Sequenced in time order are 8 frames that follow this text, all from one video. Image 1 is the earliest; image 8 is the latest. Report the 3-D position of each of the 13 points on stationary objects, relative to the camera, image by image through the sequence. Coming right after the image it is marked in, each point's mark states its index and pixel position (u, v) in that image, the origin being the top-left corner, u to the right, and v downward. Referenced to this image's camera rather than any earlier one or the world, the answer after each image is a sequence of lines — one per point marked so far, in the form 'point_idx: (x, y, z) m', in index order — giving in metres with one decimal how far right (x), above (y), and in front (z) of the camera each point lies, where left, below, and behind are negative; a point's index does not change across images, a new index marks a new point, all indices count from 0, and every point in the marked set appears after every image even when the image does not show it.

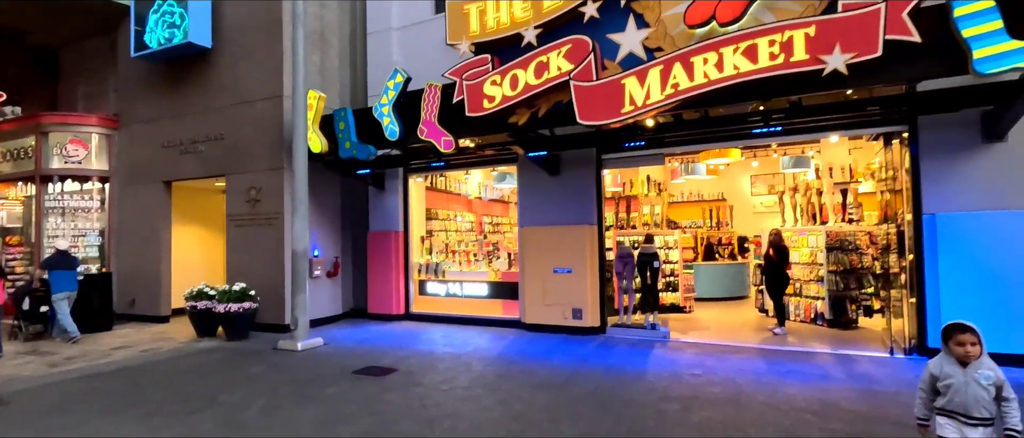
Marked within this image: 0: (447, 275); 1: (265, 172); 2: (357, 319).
0: (-1.1, -1.0, +9.4) m
1: (-4.0, +0.8, +8.8) m
2: (-2.8, -1.8, +9.6) m
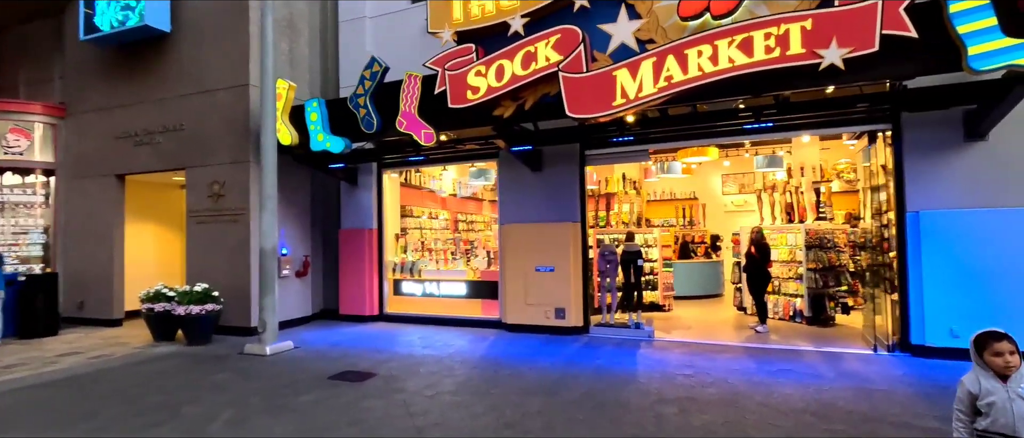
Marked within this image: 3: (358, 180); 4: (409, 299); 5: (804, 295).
0: (-1.5, -1.0, +9.1) m
1: (-4.3, +0.8, +8.2) m
2: (-3.2, -1.8, +9.2) m
3: (-2.7, +0.7, +9.2) m
4: (-1.7, -1.4, +9.1) m
5: (+4.3, -1.1, +8.0) m
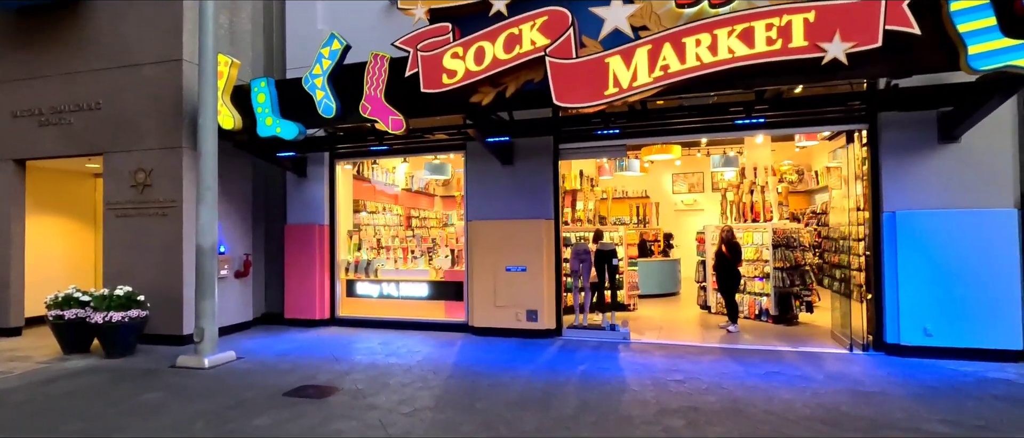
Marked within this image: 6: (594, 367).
0: (-2.1, -0.9, +8.4) m
1: (-4.8, +0.9, +7.2) m
2: (-3.8, -1.7, +8.3) m
3: (-3.2, +0.7, +8.4) m
4: (-2.3, -1.3, +8.4) m
5: (+3.9, -1.1, +8.0) m
6: (+0.9, -1.6, +5.8) m
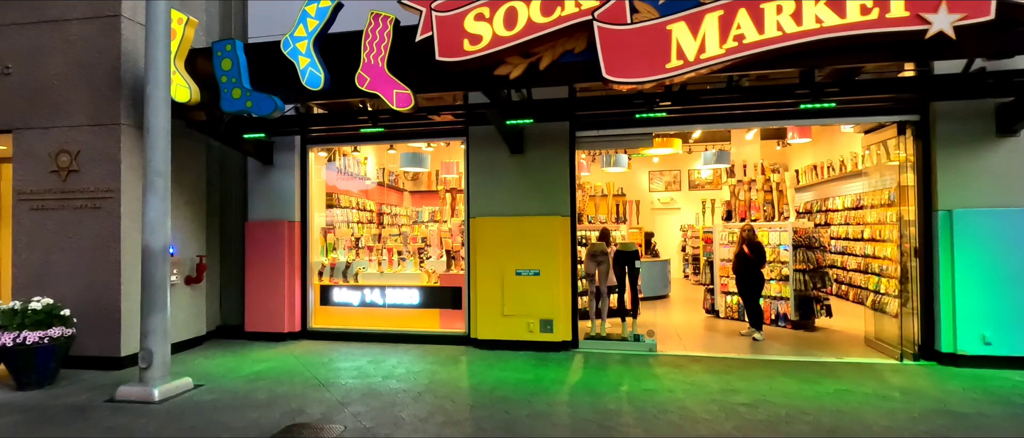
0: (-2.1, -0.8, +7.3) m
1: (-4.6, +1.0, +5.8) m
2: (-3.7, -1.6, +7.0) m
3: (-3.2, +0.8, +7.2) m
4: (-2.3, -1.2, +7.2) m
5: (+3.9, -1.1, +7.5) m
6: (+1.2, -1.6, +5.0) m
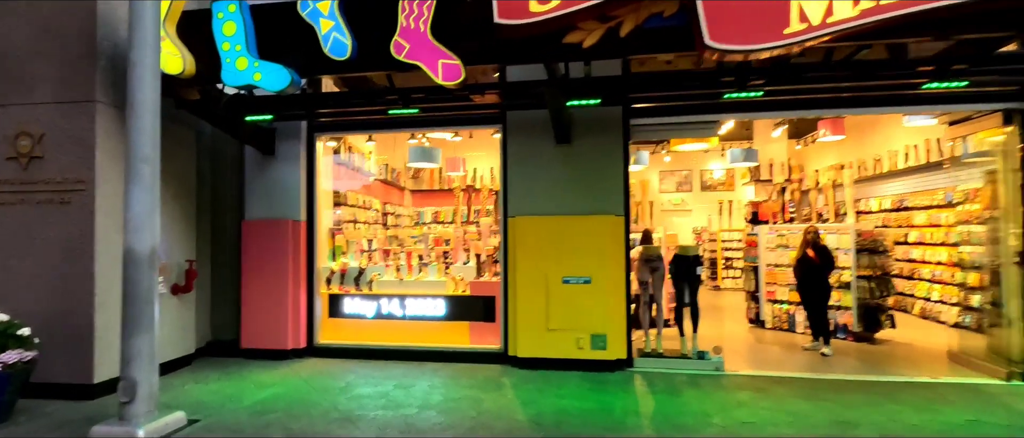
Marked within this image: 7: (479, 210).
0: (-1.6, -0.8, +6.3) m
1: (-4.1, +1.0, +4.8) m
2: (-3.3, -1.6, +6.0) m
3: (-2.7, +0.8, +6.2) m
4: (-1.8, -1.2, +6.3) m
5: (+4.3, -1.1, +6.8) m
6: (+1.7, -1.6, +4.2) m
7: (-0.5, +0.1, +6.6) m
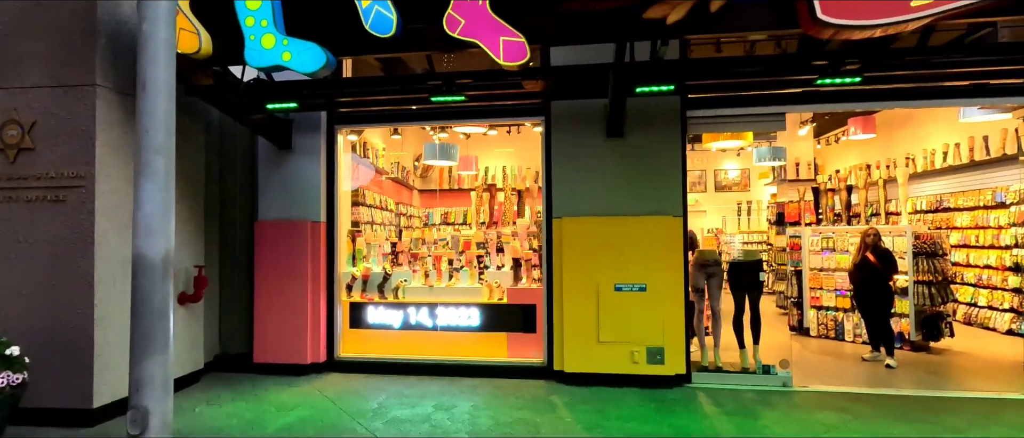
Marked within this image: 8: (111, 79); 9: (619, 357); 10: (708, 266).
0: (-1.2, -0.8, +5.8) m
1: (-3.6, +1.0, +4.2) m
2: (-2.8, -1.6, +5.4) m
3: (-2.3, +0.8, +5.6) m
4: (-1.4, -1.2, +5.7) m
5: (+4.7, -1.1, +6.4) m
6: (+2.2, -1.6, +3.7) m
7: (0.0, +0.1, +6.0) m
8: (-3.2, +1.1, +4.3) m
9: (+1.0, -1.3, +5.0) m
10: (+2.0, -0.5, +5.4) m
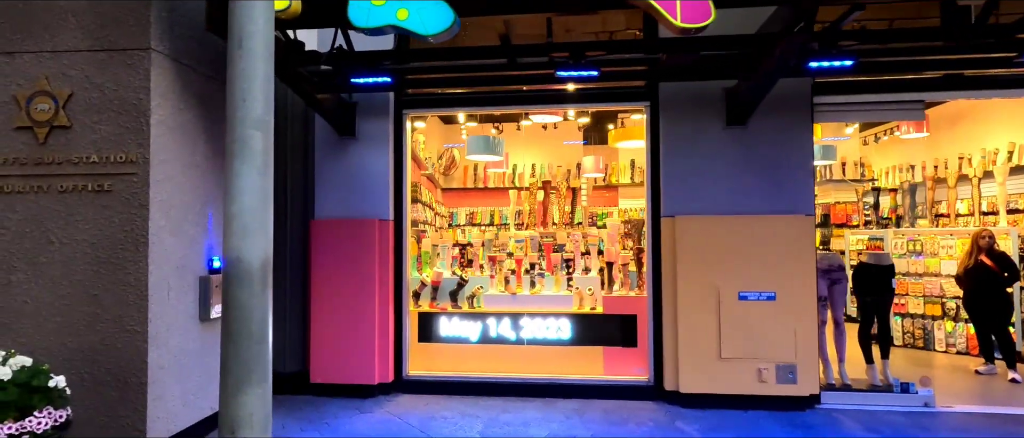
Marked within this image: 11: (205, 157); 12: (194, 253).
0: (-0.3, -0.8, +5.1) m
1: (-2.7, +1.0, +3.4) m
2: (-2.0, -1.6, +4.7) m
3: (-1.4, +0.8, +4.9) m
4: (-0.5, -1.2, +5.0) m
5: (+5.6, -1.1, +5.9) m
6: (+3.1, -1.6, +3.1) m
7: (+0.8, +0.1, +5.4) m
8: (-2.2, +1.1, +3.5) m
9: (+1.9, -1.3, +4.4) m
10: (+2.9, -0.5, +4.8) m
11: (-2.2, +0.4, +3.8) m
12: (-2.2, -0.2, +3.7) m
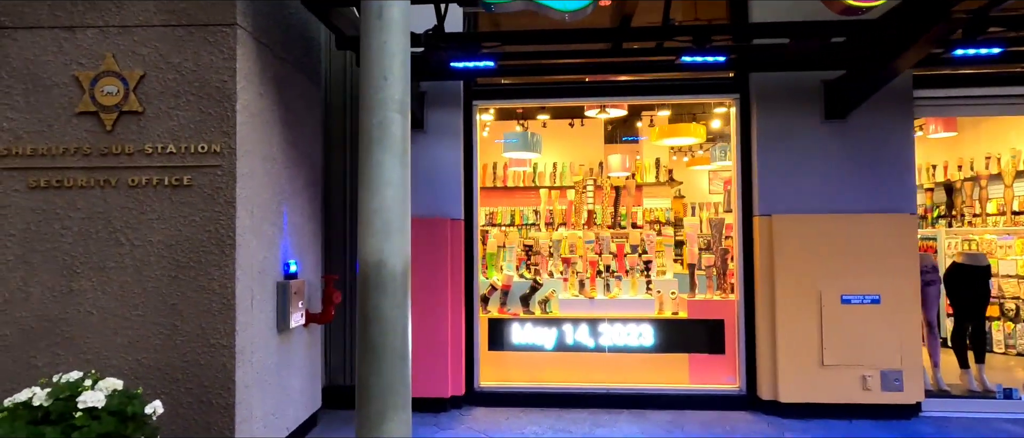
0: (+0.4, -0.8, +4.8) m
1: (-1.9, +1.0, +3.0) m
2: (-1.3, -1.6, +4.3) m
3: (-0.7, +0.8, +4.5) m
4: (+0.1, -1.2, +4.7) m
5: (+6.2, -1.1, +5.8) m
6: (+3.9, -1.5, +2.9) m
7: (+1.5, +0.1, +5.1) m
8: (-1.5, +1.2, +3.1) m
9: (+2.6, -1.3, +4.2) m
10: (+3.6, -0.5, +4.6) m
11: (-1.5, +0.5, +3.4) m
12: (-1.5, -0.2, +3.3) m
